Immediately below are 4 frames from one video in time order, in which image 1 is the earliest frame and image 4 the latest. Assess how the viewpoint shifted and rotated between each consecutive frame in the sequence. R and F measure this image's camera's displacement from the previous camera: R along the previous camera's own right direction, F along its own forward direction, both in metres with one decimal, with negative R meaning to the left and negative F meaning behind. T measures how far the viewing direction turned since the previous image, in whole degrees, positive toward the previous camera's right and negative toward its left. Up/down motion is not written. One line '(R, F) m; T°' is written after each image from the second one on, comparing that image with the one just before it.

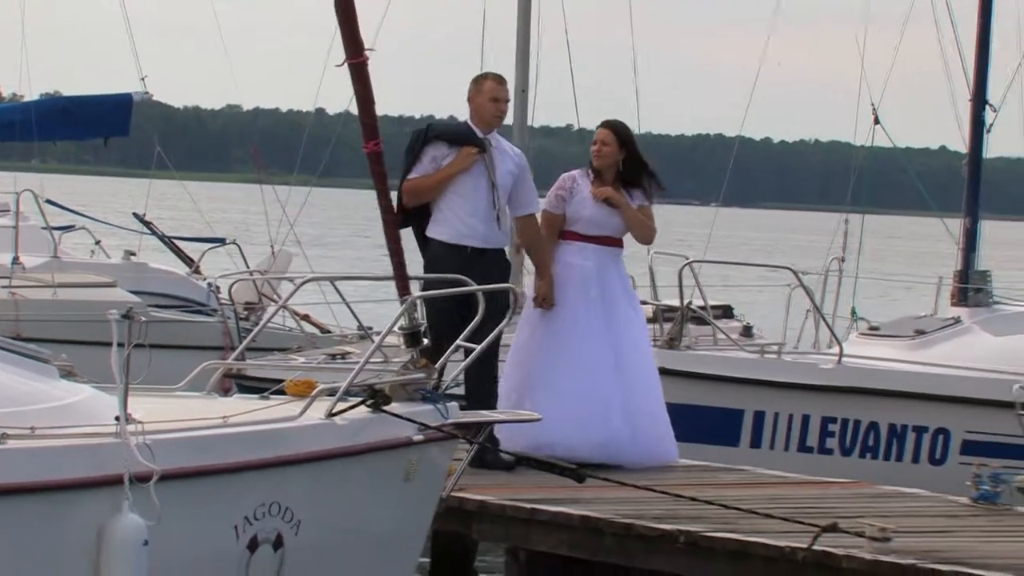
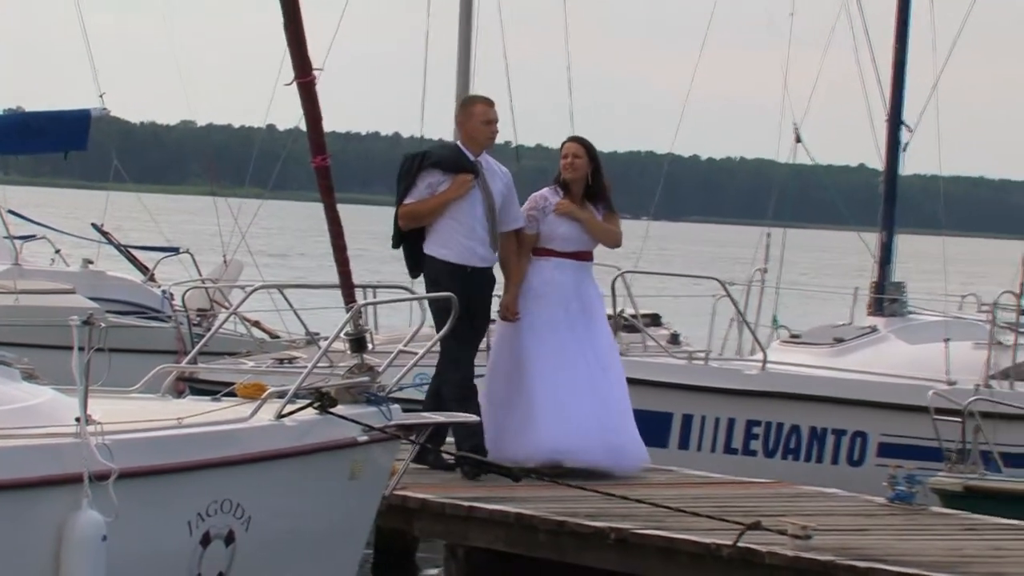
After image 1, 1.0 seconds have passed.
(+0.1, -0.3) m; 0°
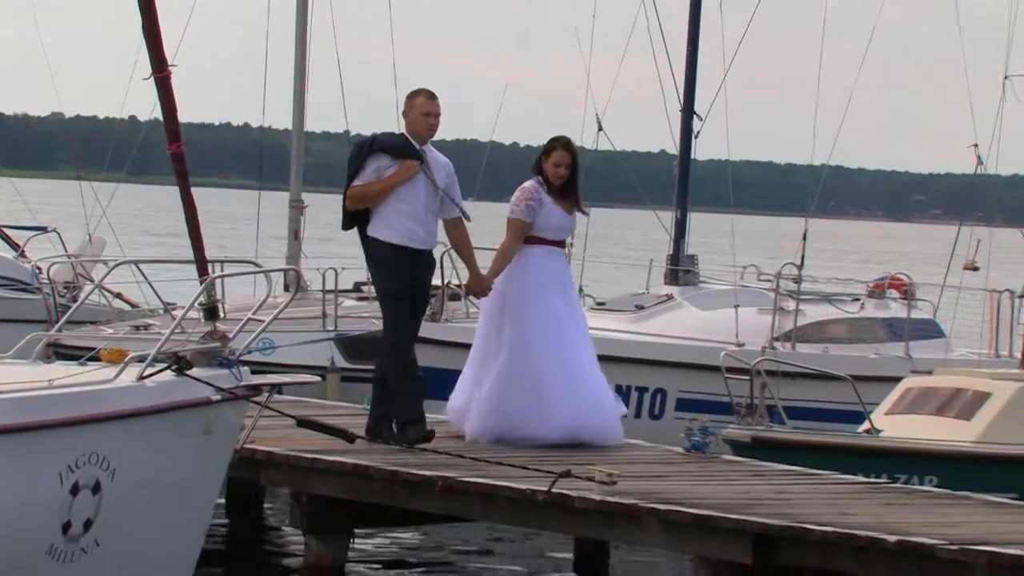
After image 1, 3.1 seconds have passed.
(+0.3, -0.8) m; +1°
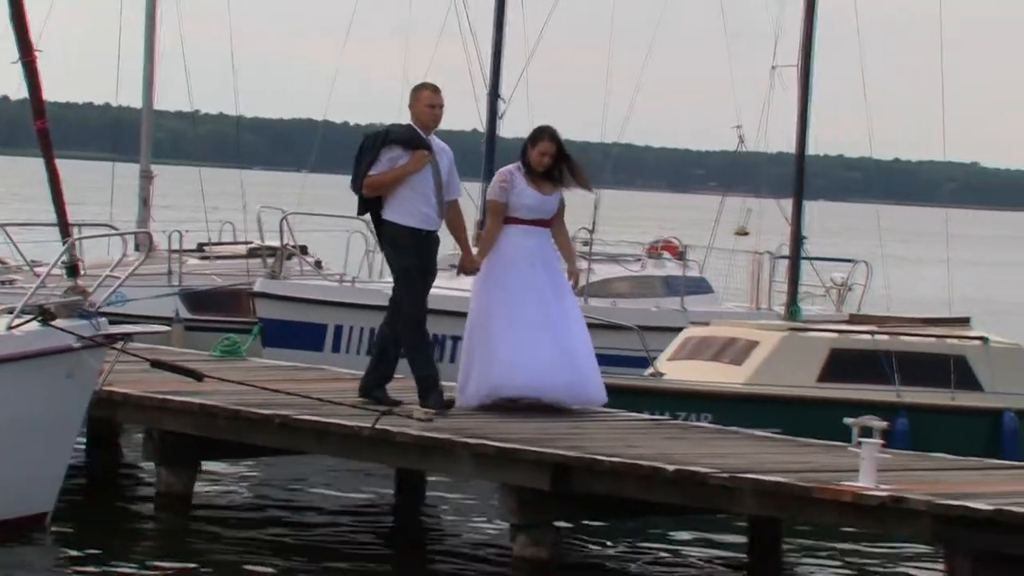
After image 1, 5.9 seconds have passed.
(+0.3, -1.0) m; +2°
